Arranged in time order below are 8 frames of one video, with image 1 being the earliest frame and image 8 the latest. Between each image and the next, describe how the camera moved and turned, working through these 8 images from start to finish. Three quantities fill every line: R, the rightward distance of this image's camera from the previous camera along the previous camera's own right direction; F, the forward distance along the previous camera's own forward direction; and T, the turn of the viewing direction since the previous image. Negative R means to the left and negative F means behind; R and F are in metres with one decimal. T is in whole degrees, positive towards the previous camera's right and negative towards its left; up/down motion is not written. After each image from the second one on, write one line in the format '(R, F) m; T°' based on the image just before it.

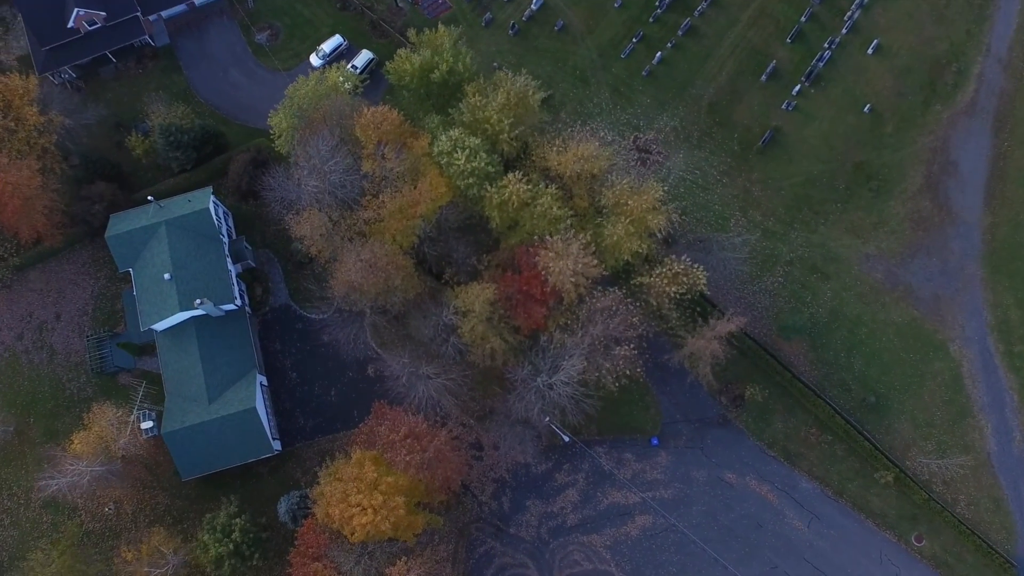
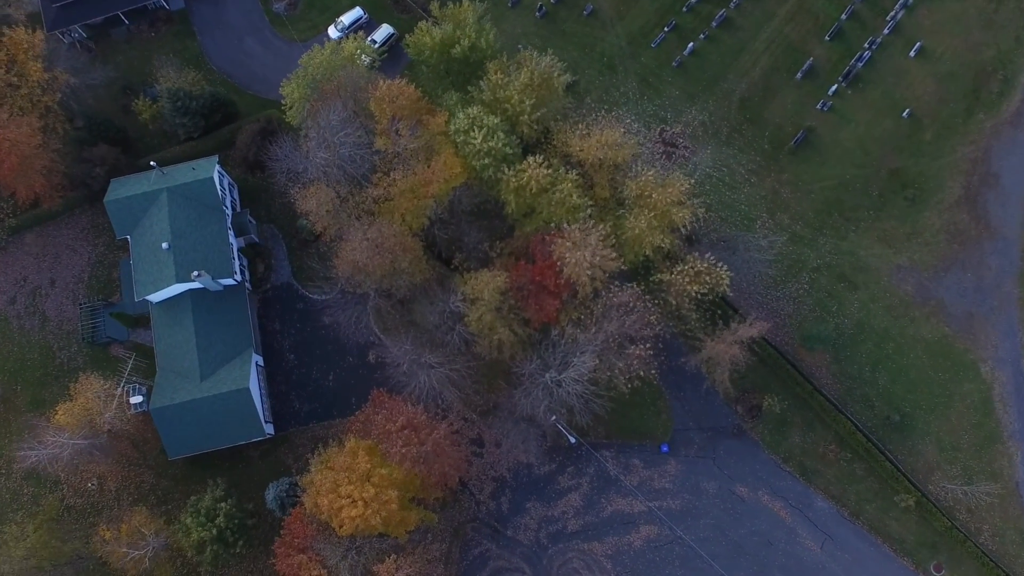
(-0.1, +2.3) m; -1°
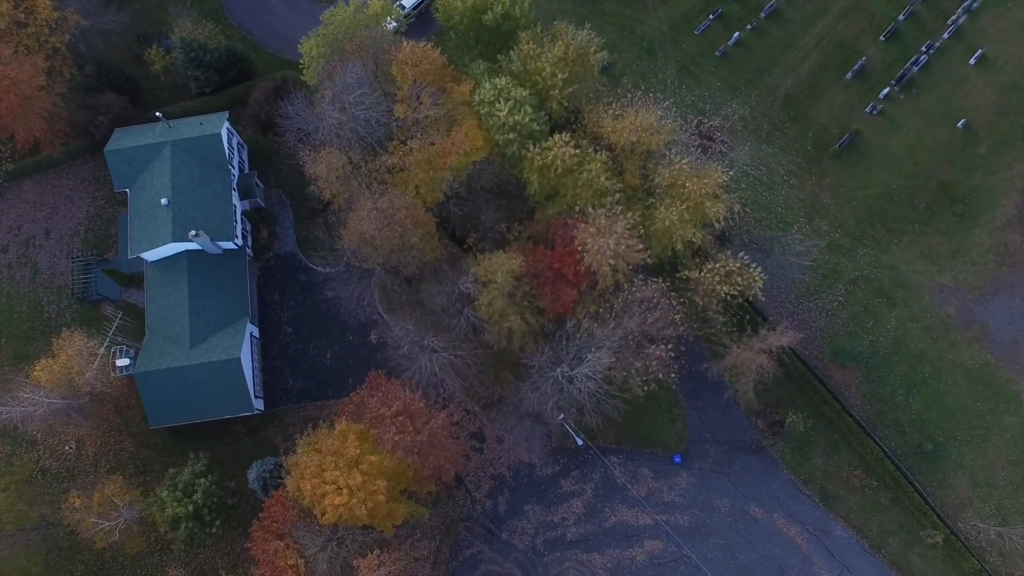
(0.0, +2.9) m; -1°
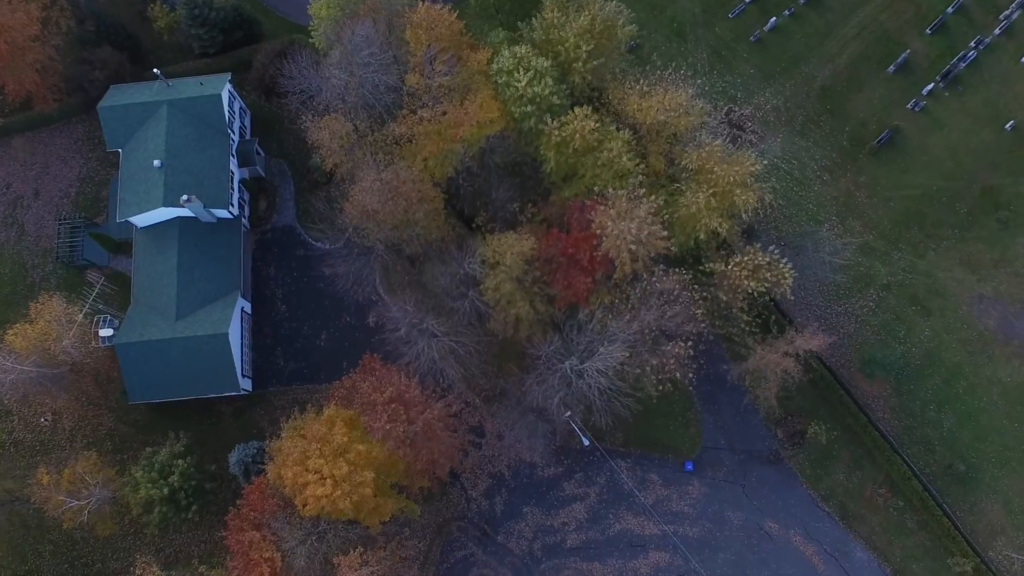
(0.0, +2.8) m; -1°
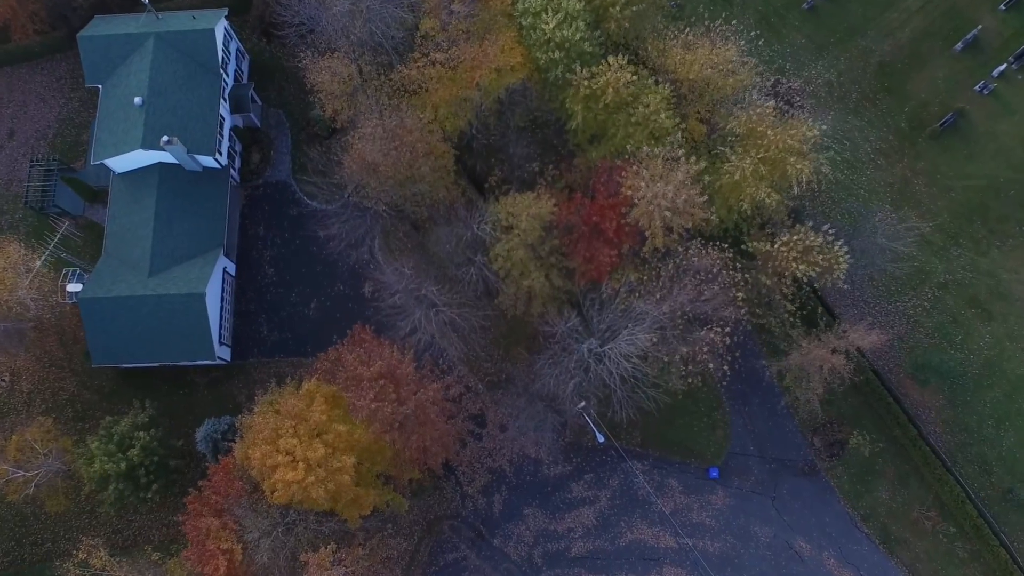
(-0.1, +4.4) m; -1°
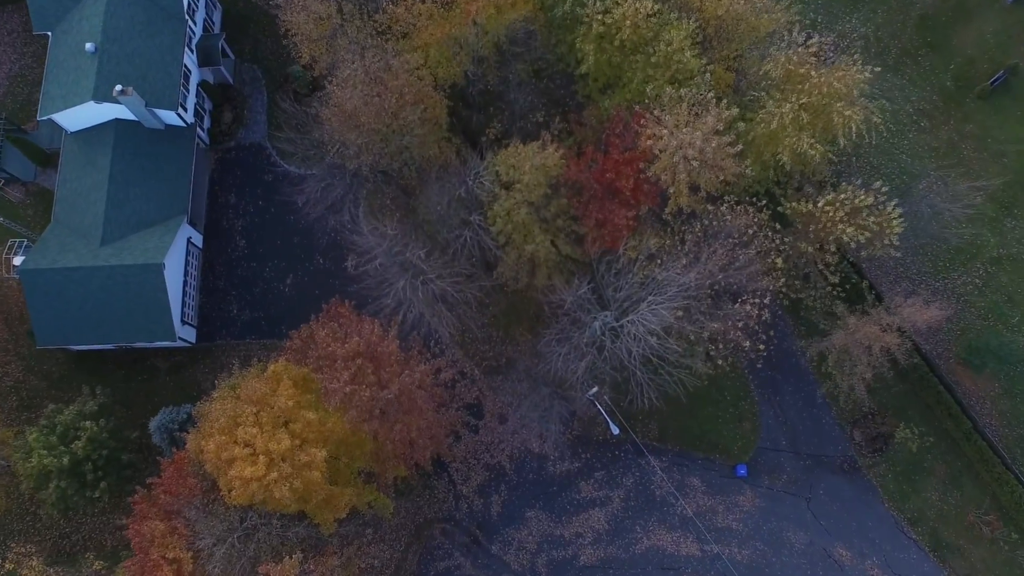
(0.0, +4.2) m; 0°
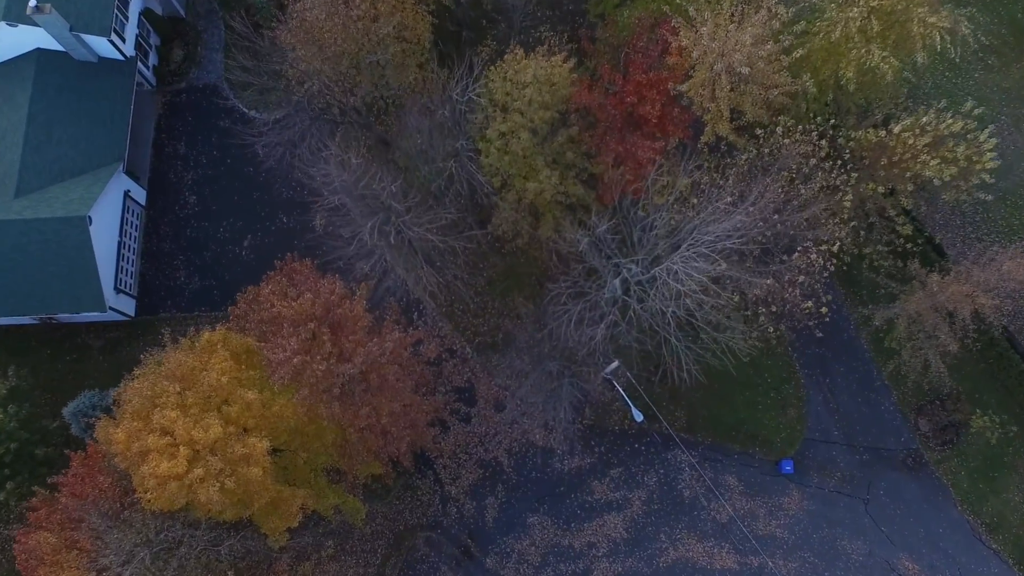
(+0.1, +5.3) m; 0°
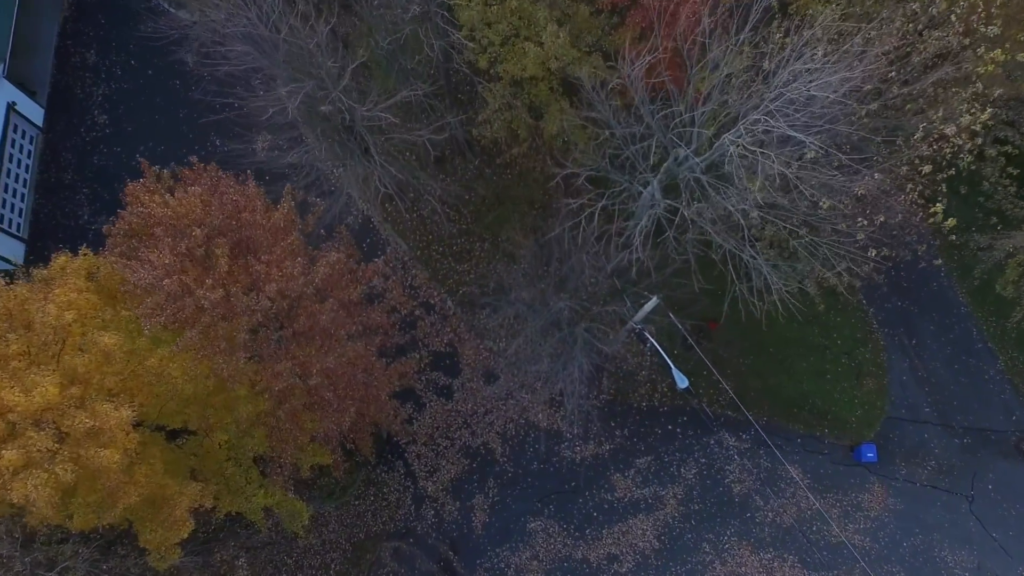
(+0.2, +6.2) m; 0°
